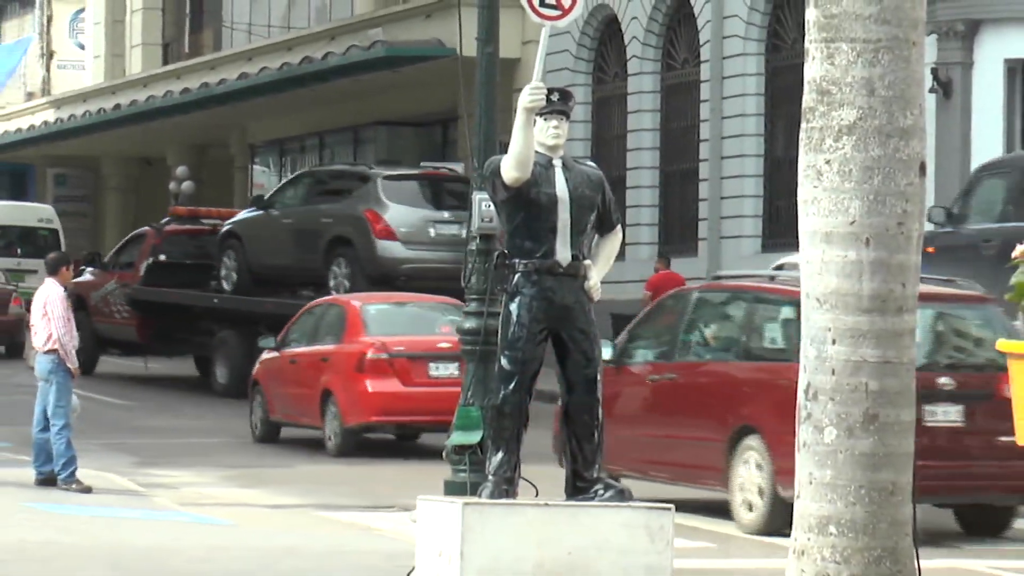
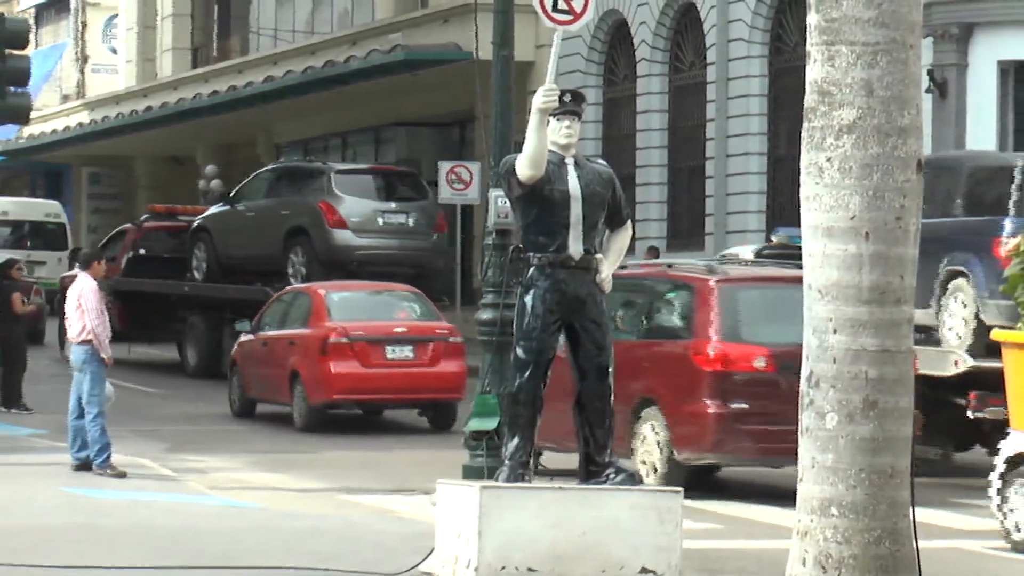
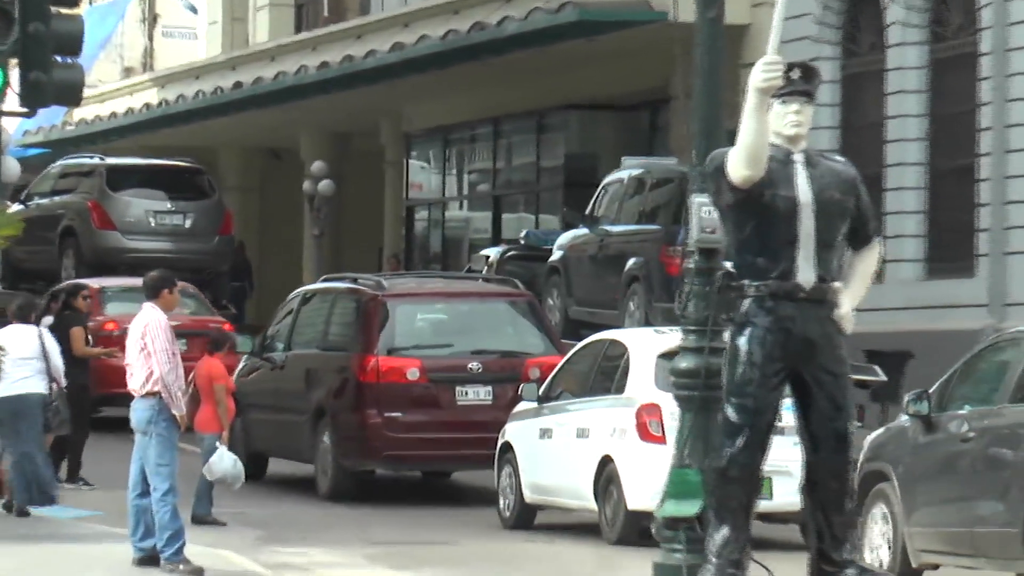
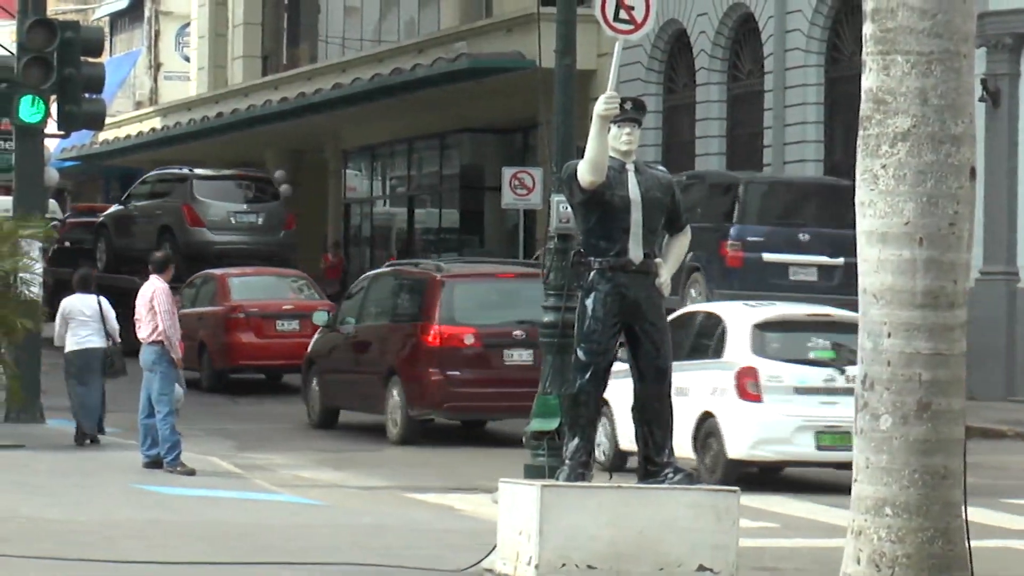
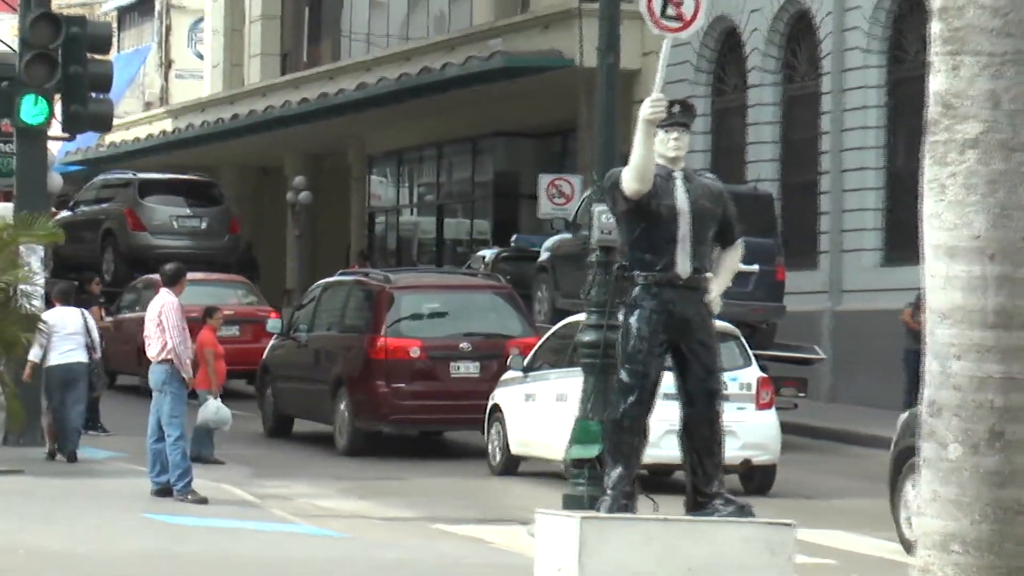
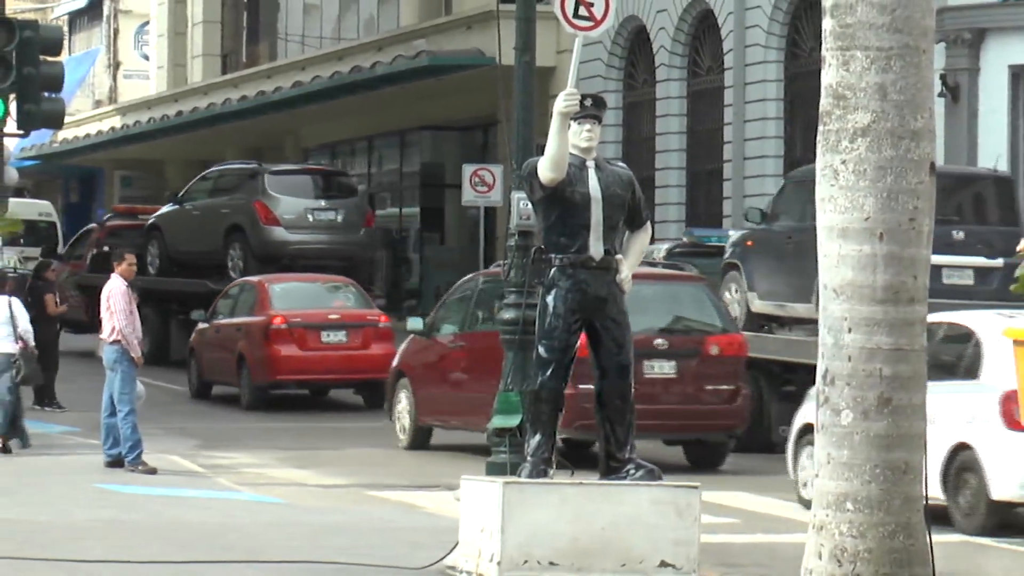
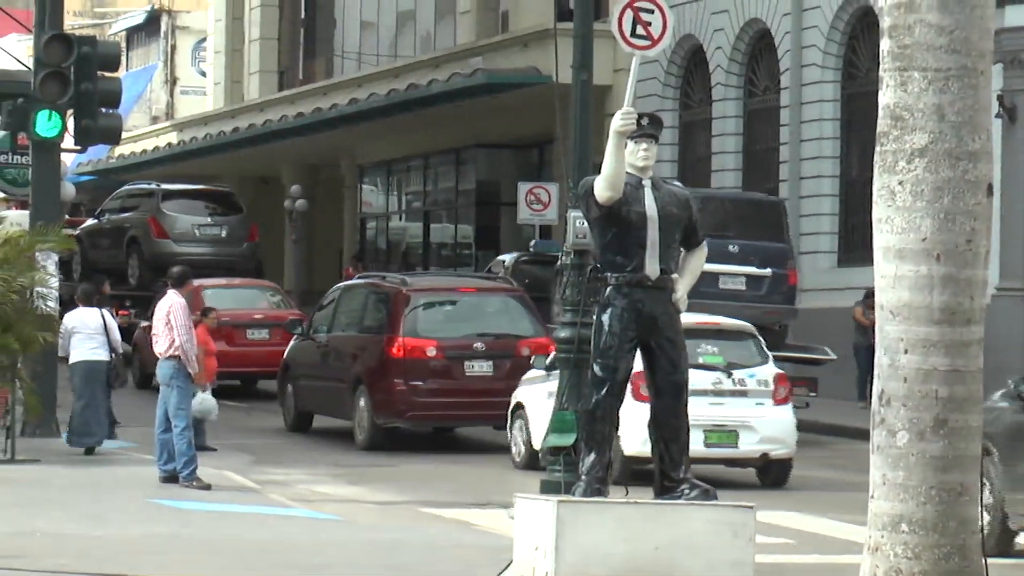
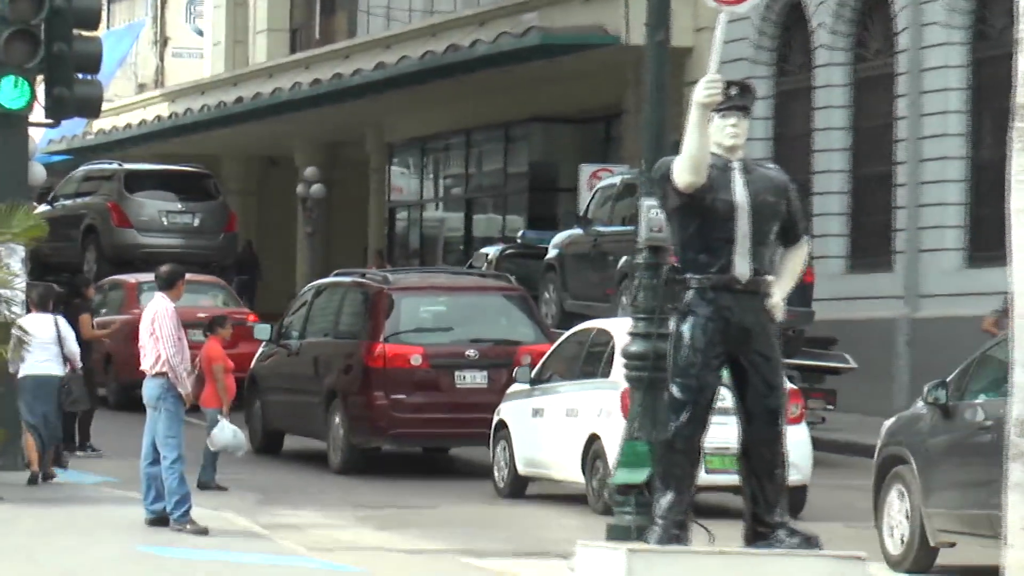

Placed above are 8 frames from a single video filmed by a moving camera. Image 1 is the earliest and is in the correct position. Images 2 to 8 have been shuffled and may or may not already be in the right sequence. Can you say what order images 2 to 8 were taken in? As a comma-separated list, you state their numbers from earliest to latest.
2, 6, 4, 7, 5, 8, 3
